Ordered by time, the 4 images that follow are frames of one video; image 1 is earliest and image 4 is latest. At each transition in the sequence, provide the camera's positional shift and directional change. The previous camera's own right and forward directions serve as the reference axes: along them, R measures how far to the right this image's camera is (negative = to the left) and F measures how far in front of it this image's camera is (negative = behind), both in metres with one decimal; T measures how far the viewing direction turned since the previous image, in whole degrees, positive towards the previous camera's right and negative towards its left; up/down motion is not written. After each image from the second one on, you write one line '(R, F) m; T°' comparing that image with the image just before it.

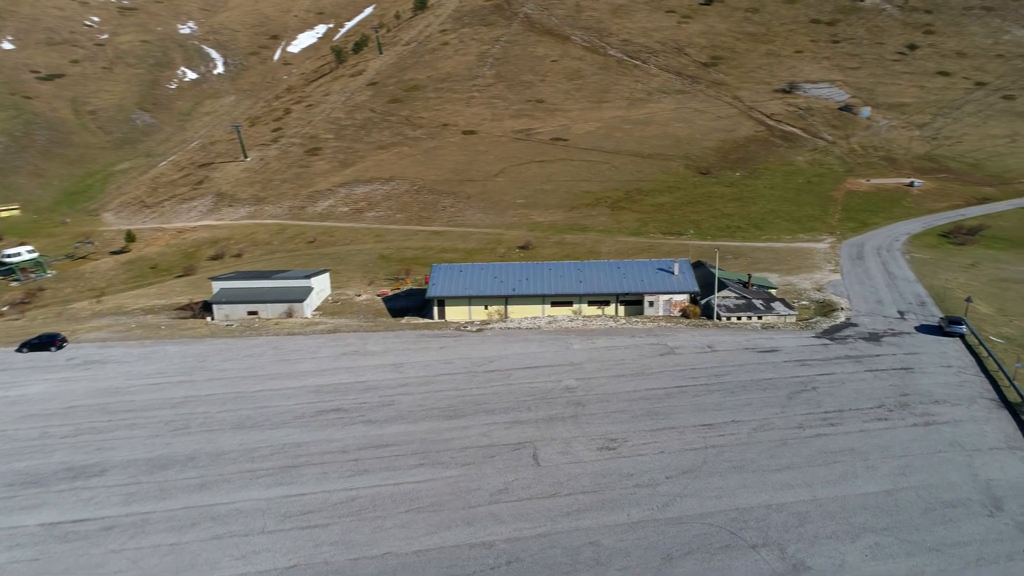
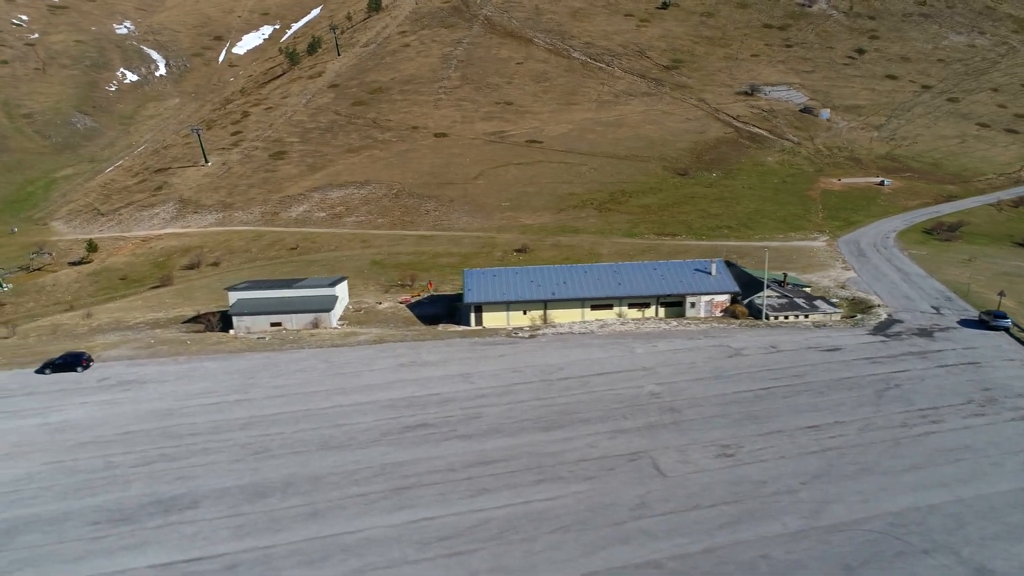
(-5.0, +1.2) m; +5°
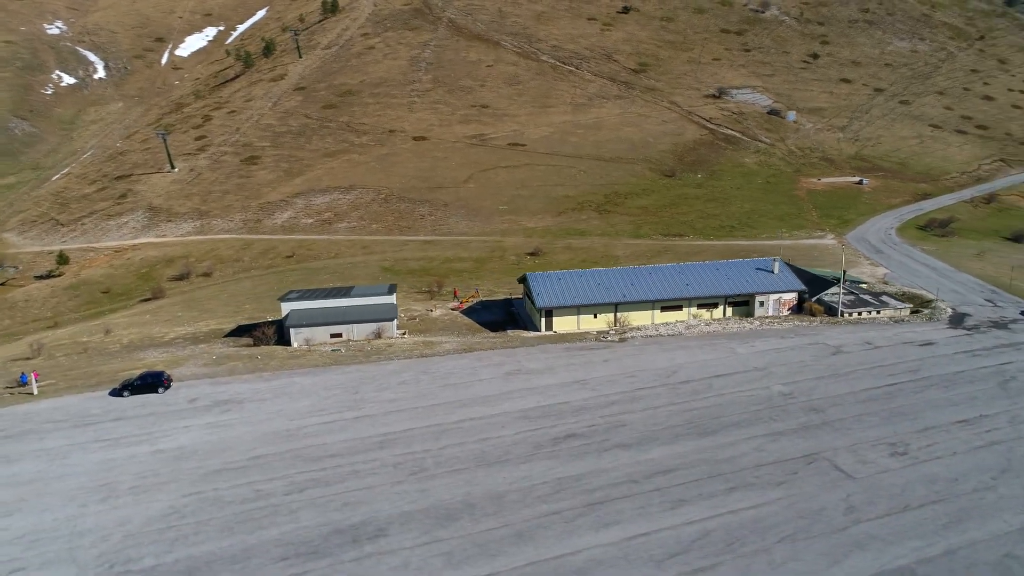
(-6.6, +1.2) m; +5°
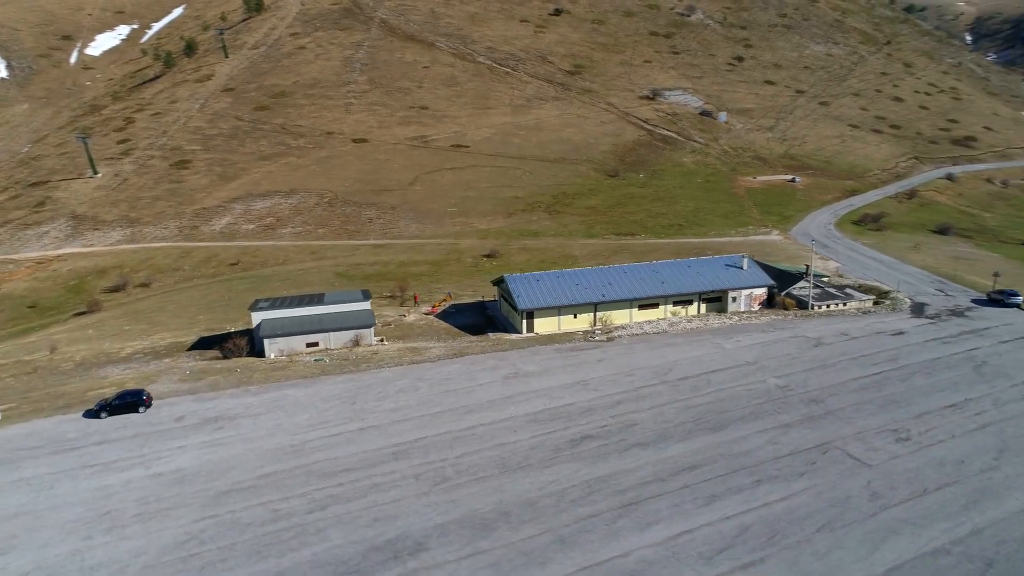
(-2.6, +0.4) m; +6°
